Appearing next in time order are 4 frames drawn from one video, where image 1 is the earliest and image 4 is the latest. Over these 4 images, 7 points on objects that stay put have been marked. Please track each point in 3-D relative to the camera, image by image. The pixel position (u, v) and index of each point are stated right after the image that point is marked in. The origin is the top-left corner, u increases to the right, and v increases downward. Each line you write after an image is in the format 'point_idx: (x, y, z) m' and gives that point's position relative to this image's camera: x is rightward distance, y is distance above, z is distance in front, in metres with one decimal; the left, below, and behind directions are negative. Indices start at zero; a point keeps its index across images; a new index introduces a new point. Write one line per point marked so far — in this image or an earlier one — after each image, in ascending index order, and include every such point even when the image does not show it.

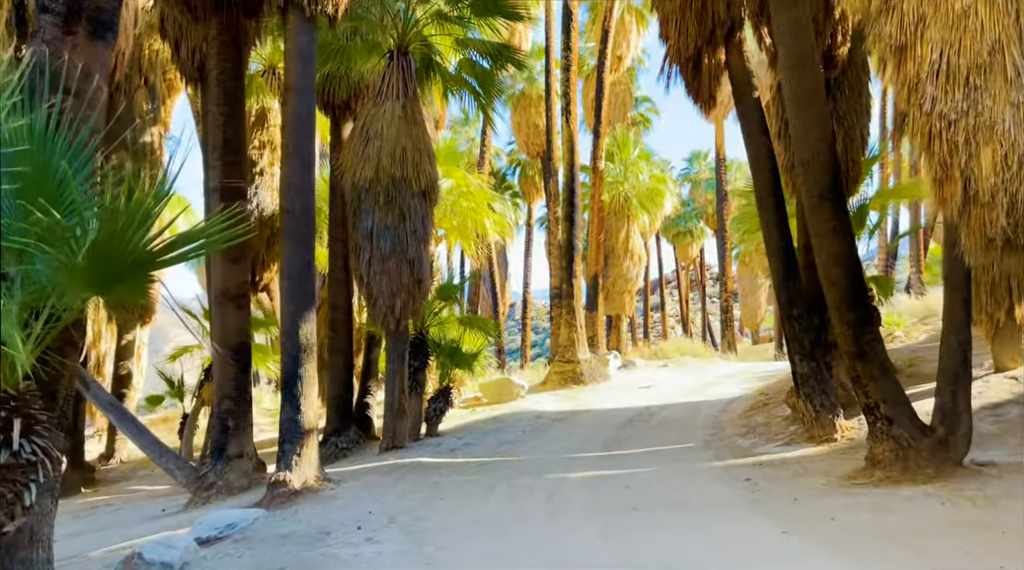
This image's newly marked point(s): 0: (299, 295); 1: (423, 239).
0: (-2.6, -0.1, +11.0) m
1: (-1.3, +0.7, +13.3) m
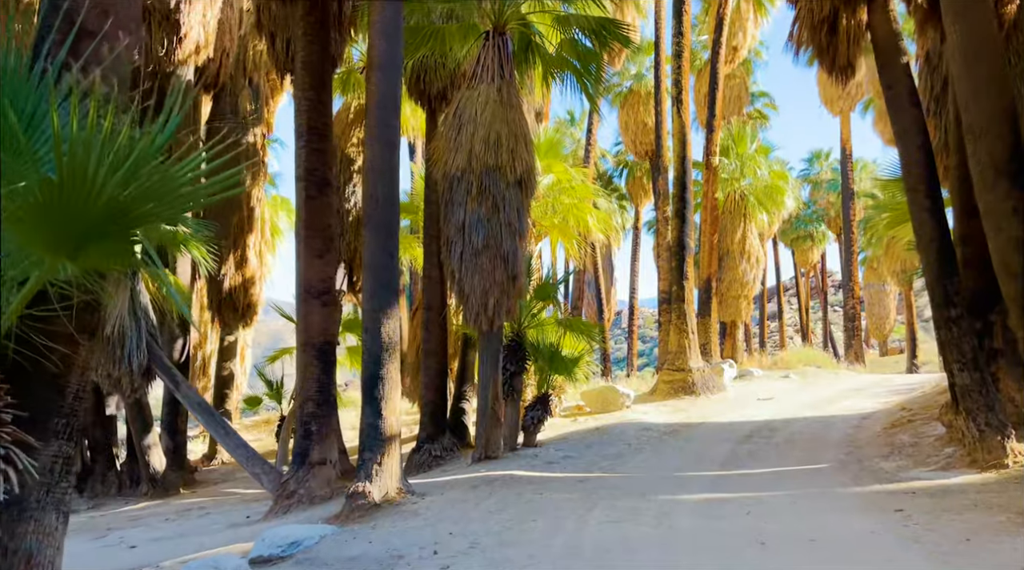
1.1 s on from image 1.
0: (-1.5, 0.0, +10.0) m
1: (+0.1, +0.7, +12.1) m
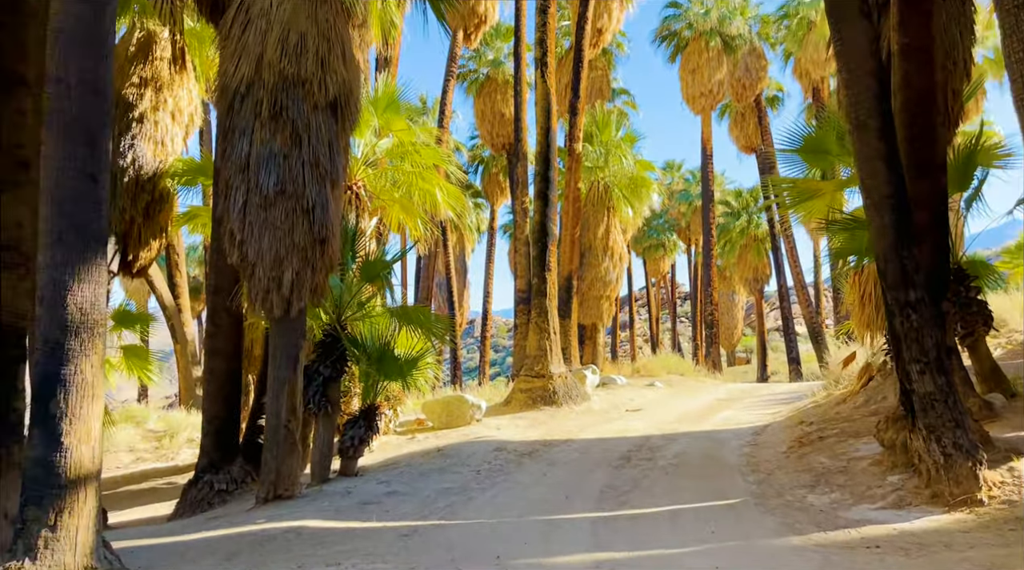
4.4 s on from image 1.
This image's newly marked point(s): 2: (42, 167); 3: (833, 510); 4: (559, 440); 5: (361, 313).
0: (-3.0, +0.3, +6.4) m
1: (-1.7, +1.0, +8.8) m
2: (-3.1, +0.7, +6.4) m
3: (+2.6, -1.8, +7.6) m
4: (+0.6, -2.0, +12.0) m
5: (-1.7, -0.3, +10.1) m
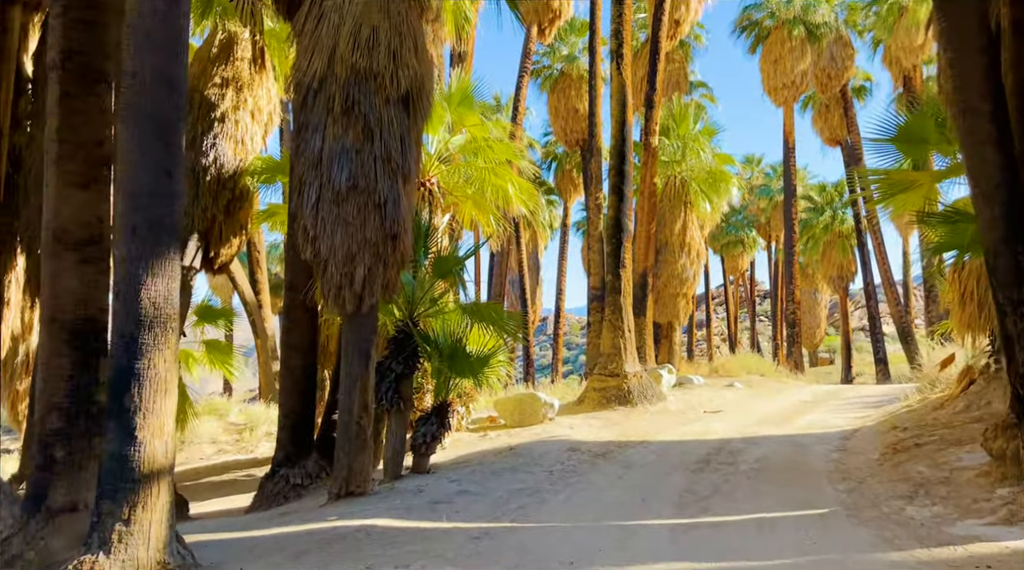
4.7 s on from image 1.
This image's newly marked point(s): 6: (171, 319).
0: (-2.4, +0.4, +6.3) m
1: (-1.0, +1.0, +8.5) m
2: (-2.6, +0.7, +6.3) m
3: (+3.2, -1.8, +7.0) m
4: (+1.5, -1.9, +11.6) m
5: (-0.9, -0.2, +9.9) m
6: (-2.3, -0.3, +6.4) m
